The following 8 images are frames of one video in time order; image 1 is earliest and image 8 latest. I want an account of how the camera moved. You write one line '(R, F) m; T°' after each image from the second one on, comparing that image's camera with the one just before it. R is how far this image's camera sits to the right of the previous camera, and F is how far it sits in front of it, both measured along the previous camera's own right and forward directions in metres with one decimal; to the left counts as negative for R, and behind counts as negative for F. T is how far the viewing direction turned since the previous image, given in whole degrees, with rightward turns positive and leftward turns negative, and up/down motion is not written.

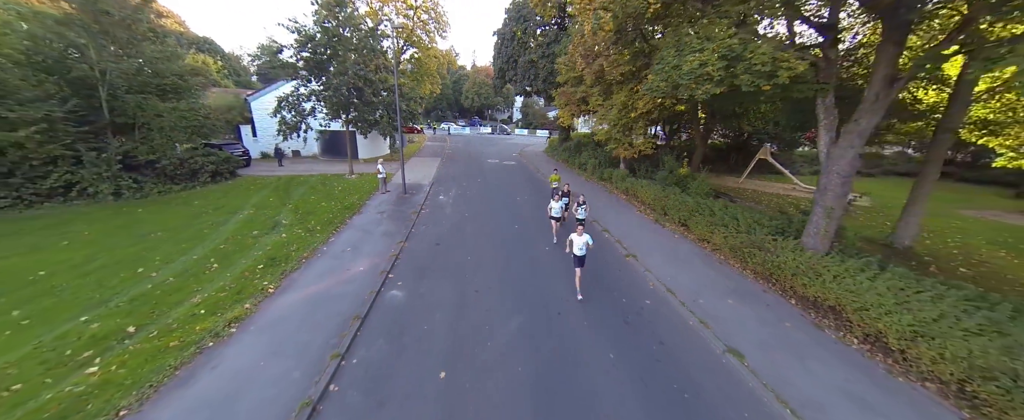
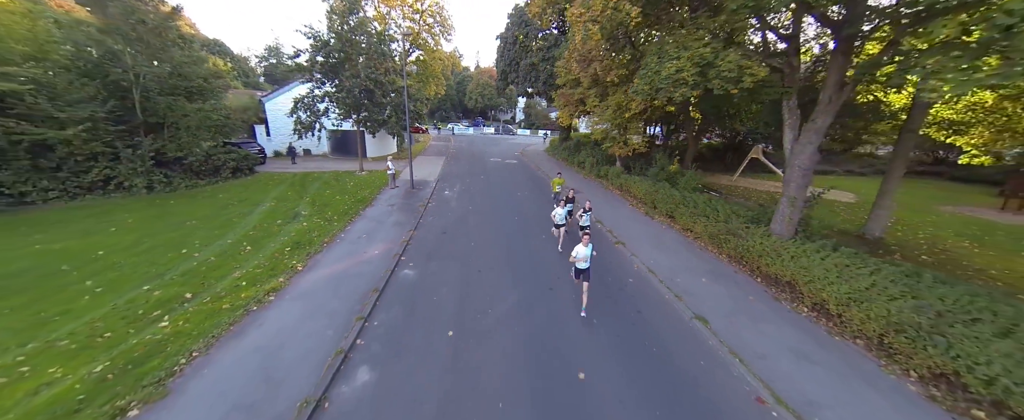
(+0.1, -0.8) m; -1°
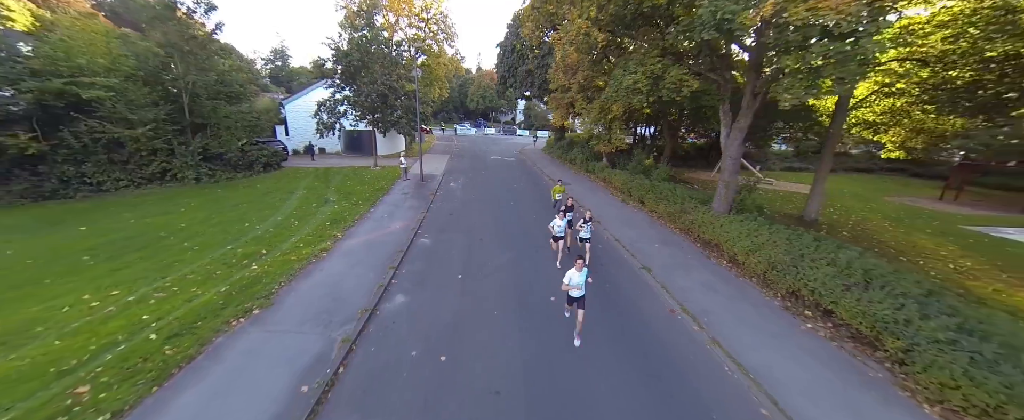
(+0.2, -1.9) m; 0°
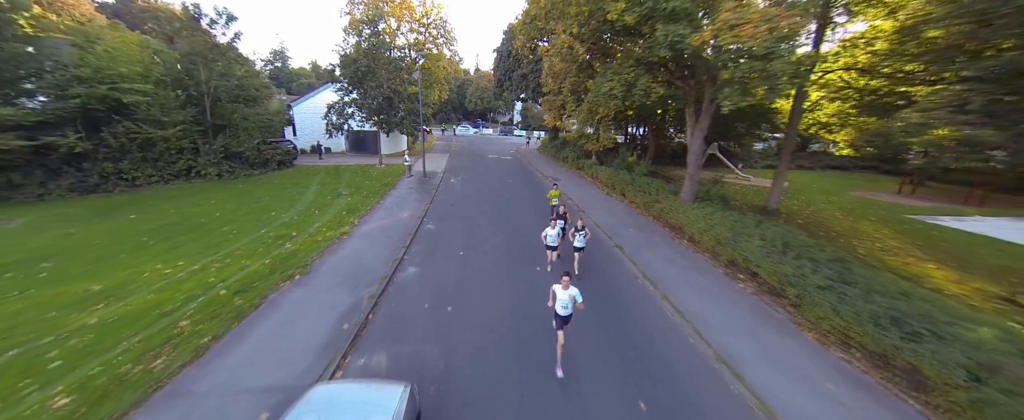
(+0.2, -1.4) m; 0°
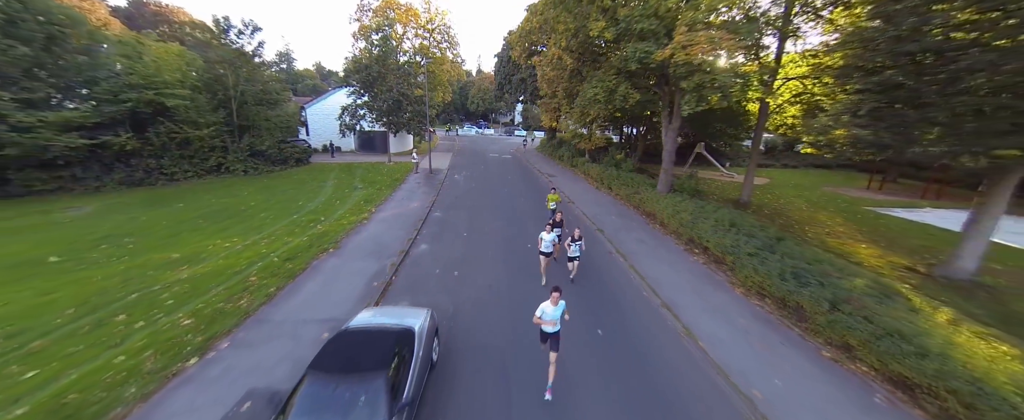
(+0.2, -1.5) m; 0°
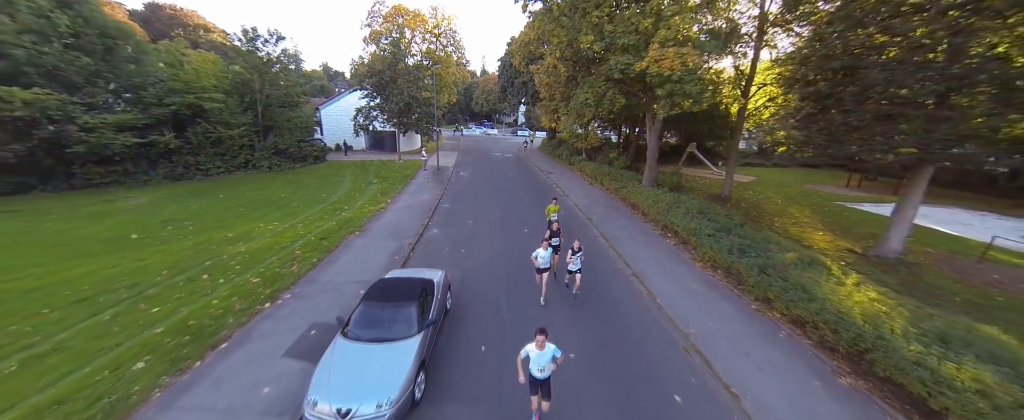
(+0.2, -1.4) m; -1°
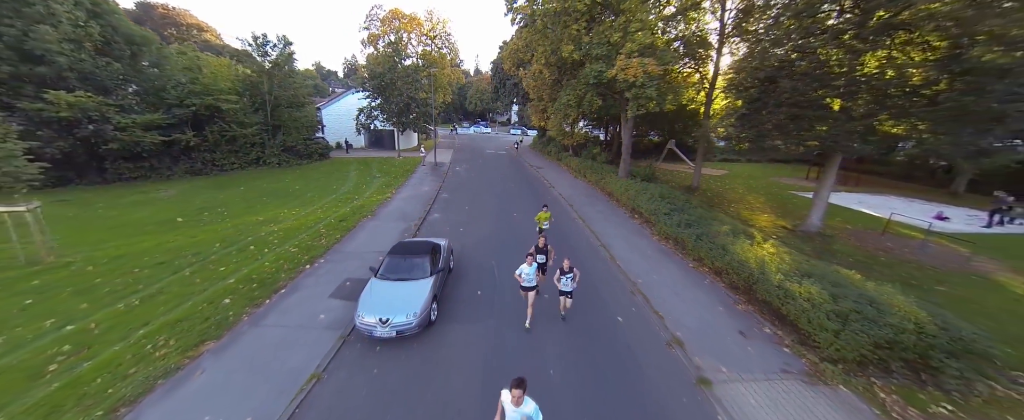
(+0.1, -1.7) m; +1°
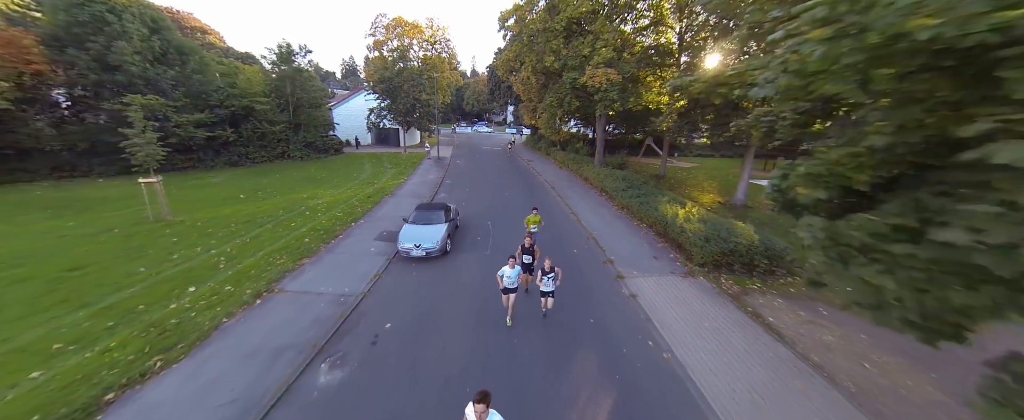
(+0.2, -2.8) m; +1°
